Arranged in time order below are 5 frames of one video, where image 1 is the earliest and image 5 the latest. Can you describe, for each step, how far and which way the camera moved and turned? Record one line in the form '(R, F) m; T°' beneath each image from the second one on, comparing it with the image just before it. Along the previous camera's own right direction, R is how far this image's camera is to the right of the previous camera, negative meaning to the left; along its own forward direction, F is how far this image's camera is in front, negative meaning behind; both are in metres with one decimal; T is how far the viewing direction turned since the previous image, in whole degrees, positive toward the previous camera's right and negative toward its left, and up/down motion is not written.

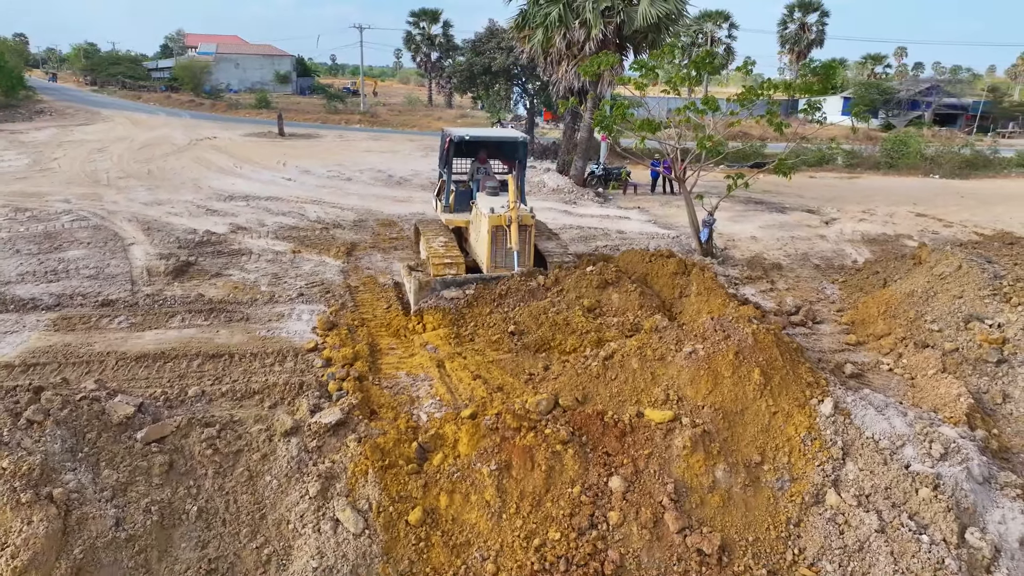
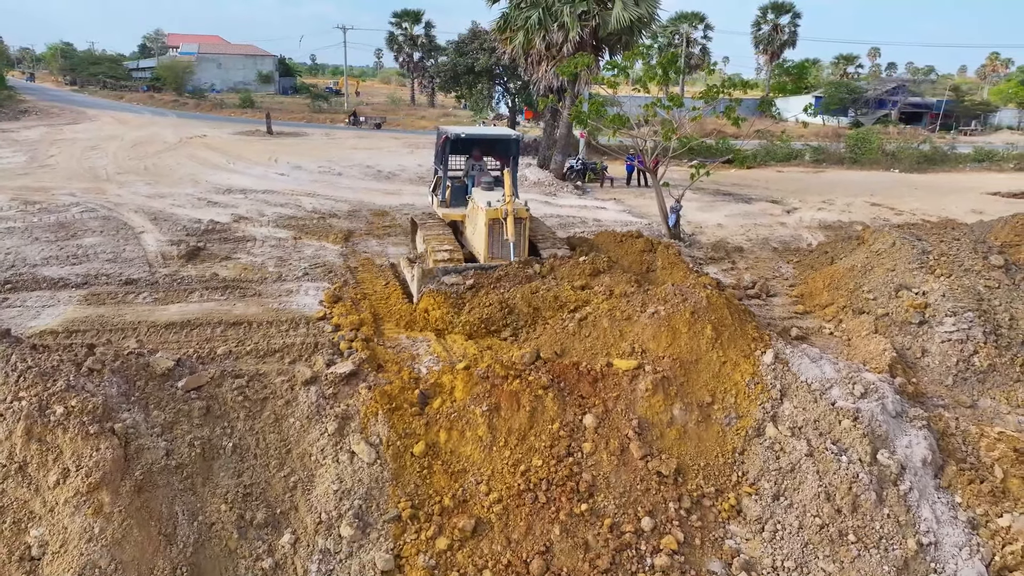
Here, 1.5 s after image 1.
(0.0, -0.8) m; +2°
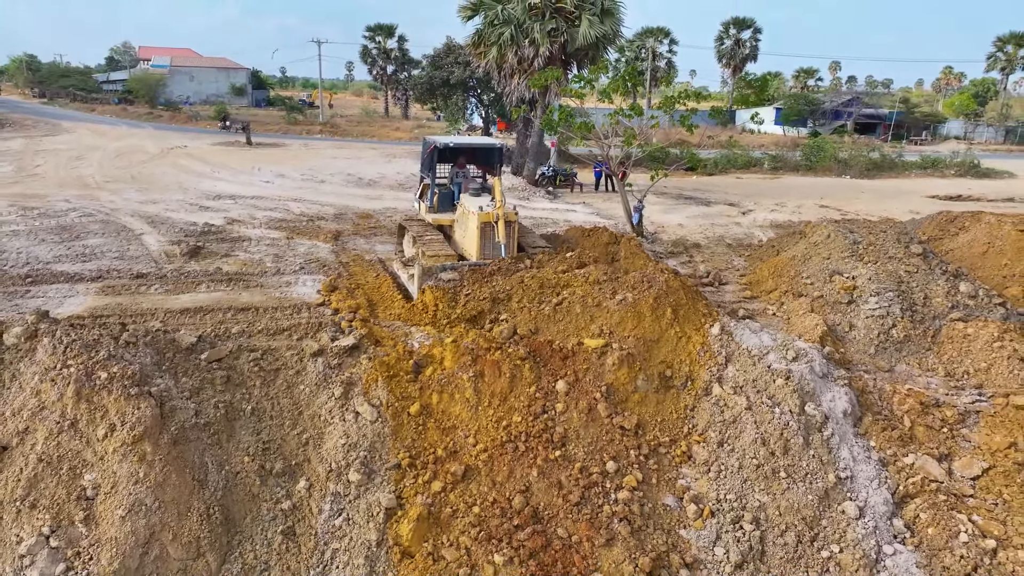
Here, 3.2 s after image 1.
(-0.1, -0.8) m; +2°
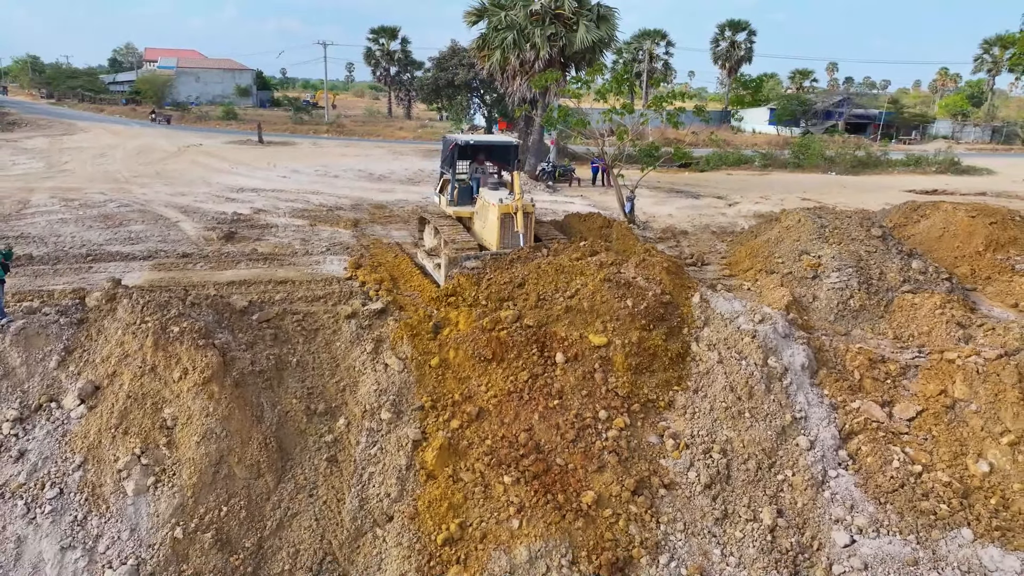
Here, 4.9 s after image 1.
(-0.1, -1.0) m; 0°
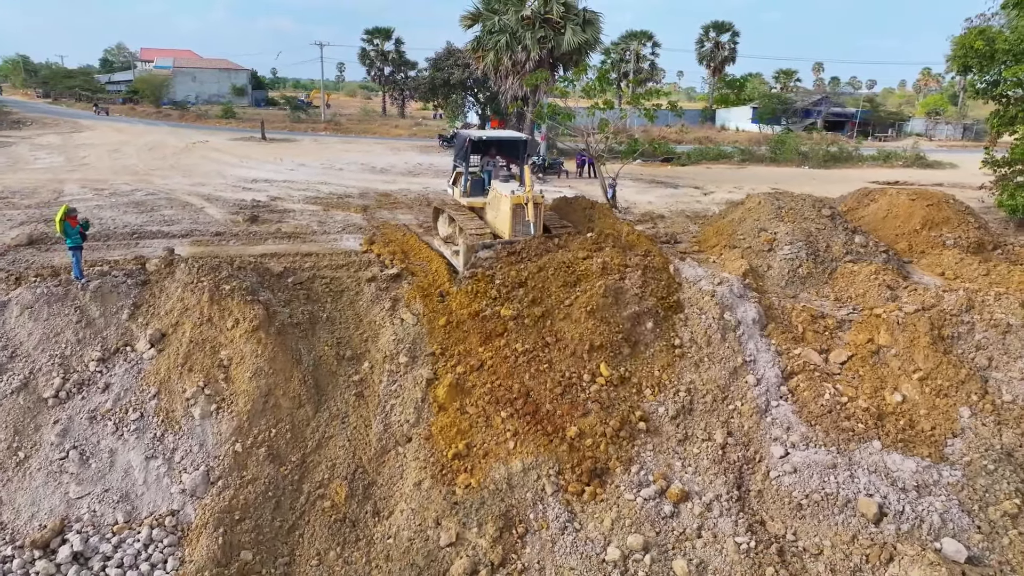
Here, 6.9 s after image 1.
(-0.1, -1.2) m; +1°
